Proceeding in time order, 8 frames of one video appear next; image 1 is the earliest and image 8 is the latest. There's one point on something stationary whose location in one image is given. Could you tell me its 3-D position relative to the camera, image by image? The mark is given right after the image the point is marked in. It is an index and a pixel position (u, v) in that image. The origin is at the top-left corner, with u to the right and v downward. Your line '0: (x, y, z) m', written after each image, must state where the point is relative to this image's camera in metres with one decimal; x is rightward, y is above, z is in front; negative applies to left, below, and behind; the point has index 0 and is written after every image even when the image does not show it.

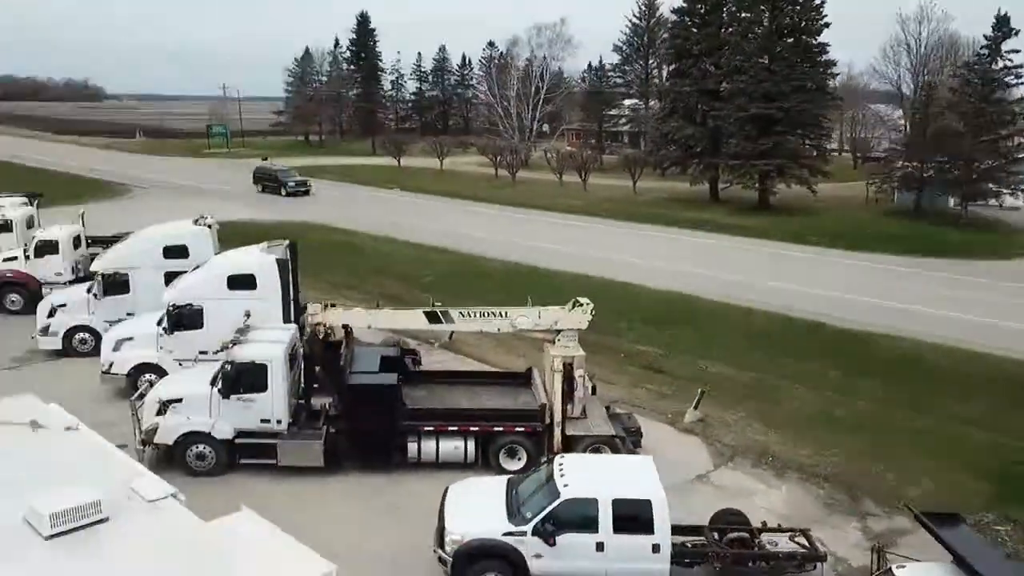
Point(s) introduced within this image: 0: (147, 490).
0: (-3.7, -2.1, +8.2) m
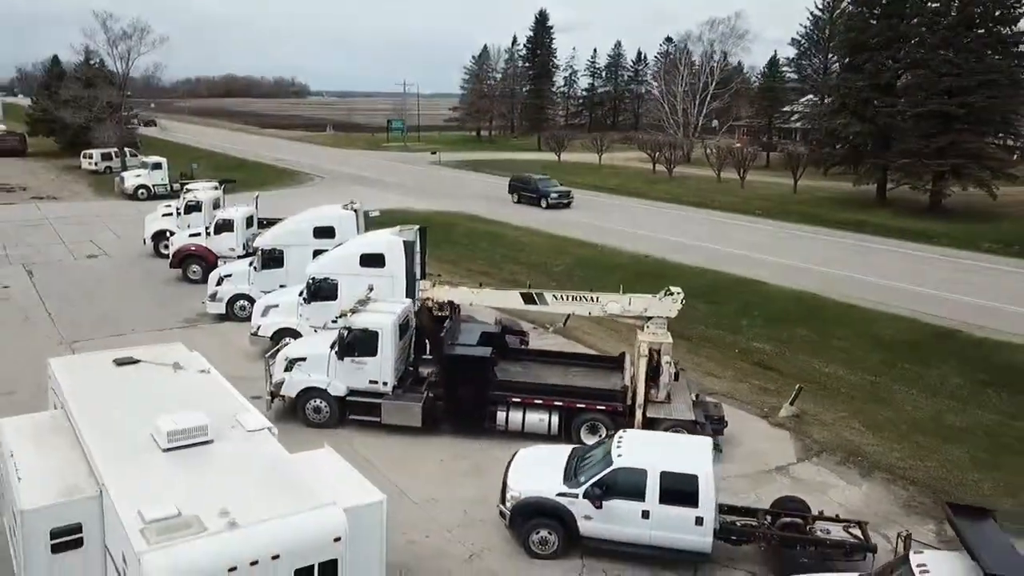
0: (-3.3, -1.6, +9.9) m
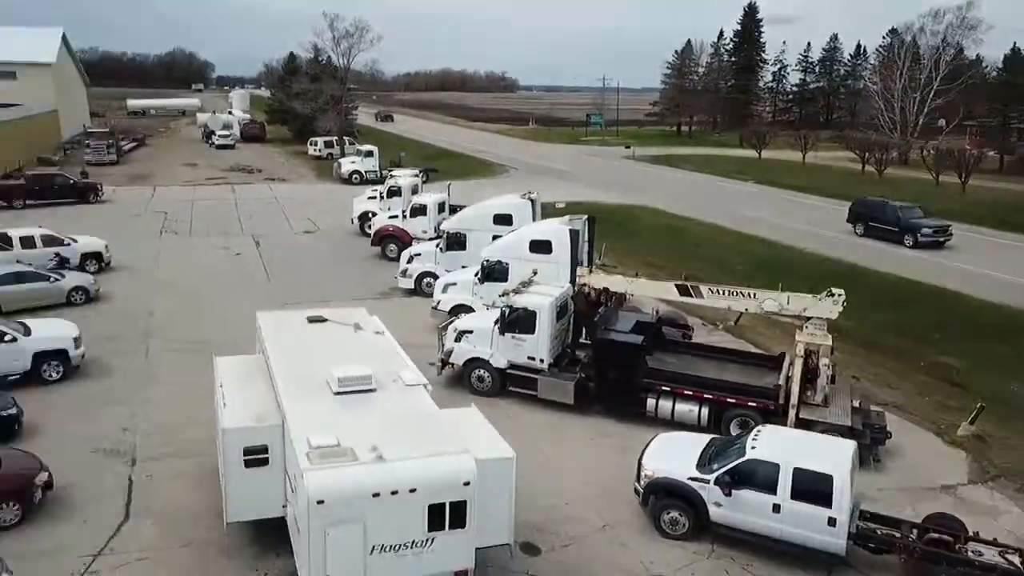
0: (-1.5, -1.2, +11.3) m
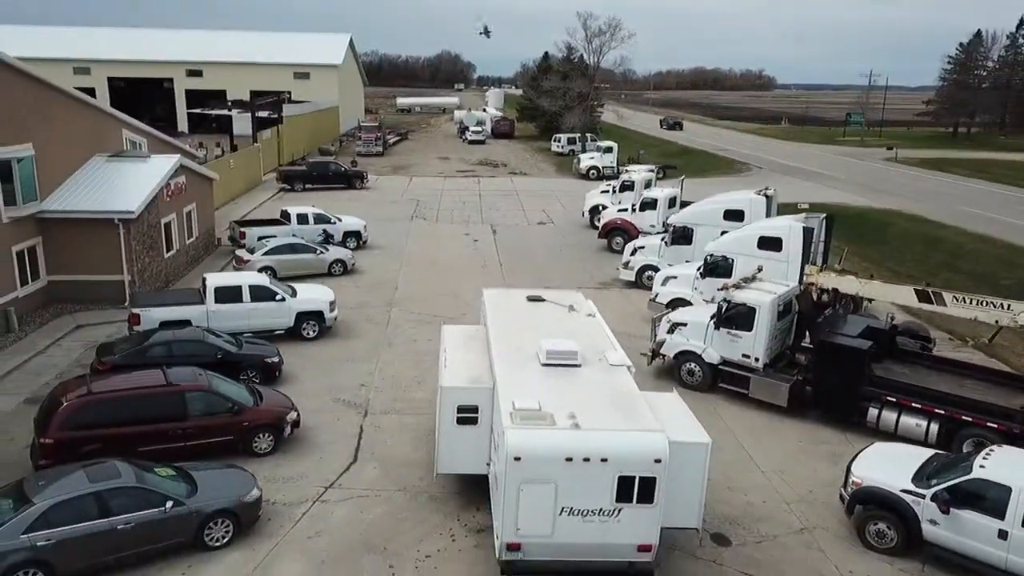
0: (+1.5, -1.0, +11.6) m
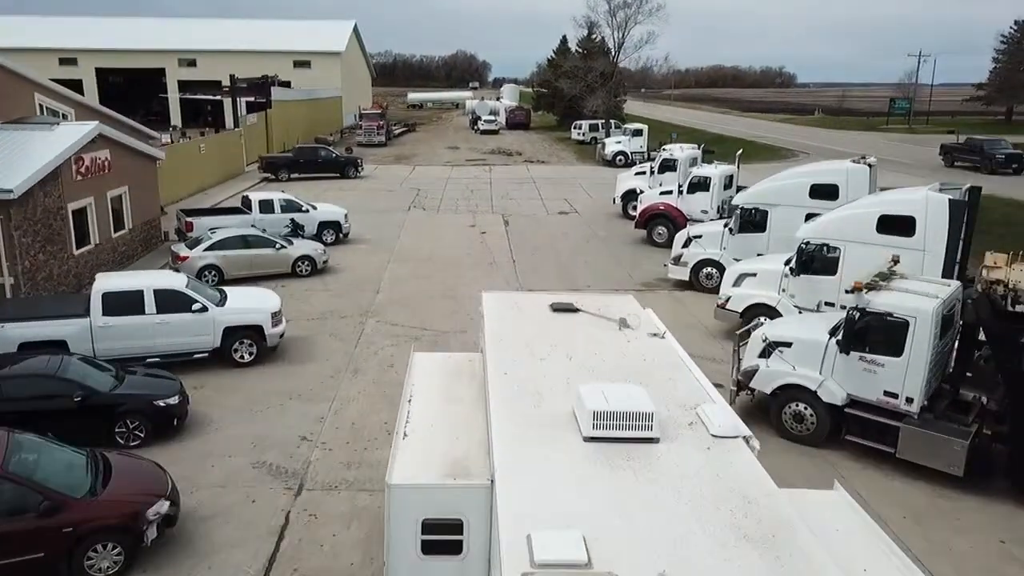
0: (+1.6, -1.0, +6.3) m
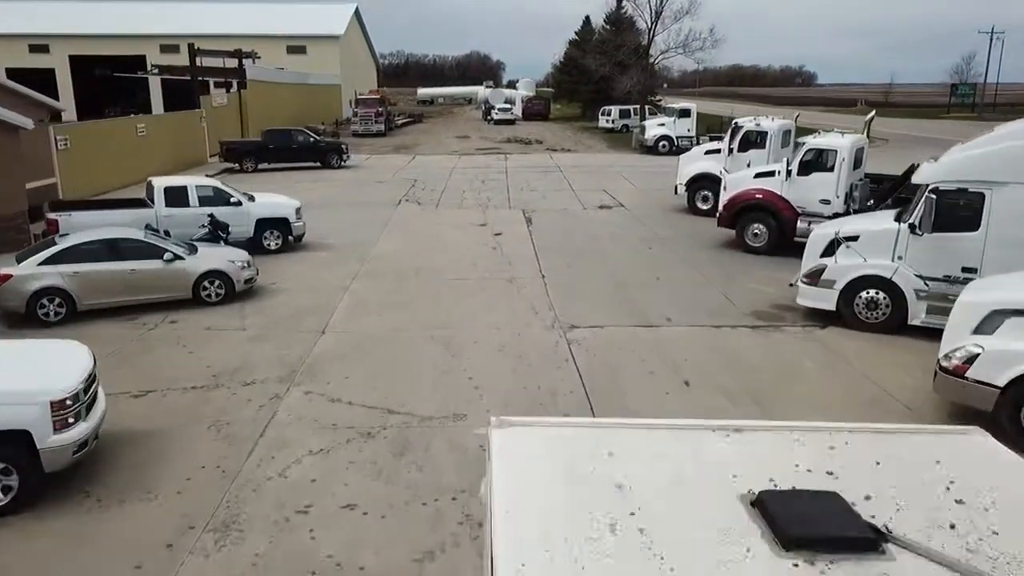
0: (+1.8, -1.5, -0.7) m
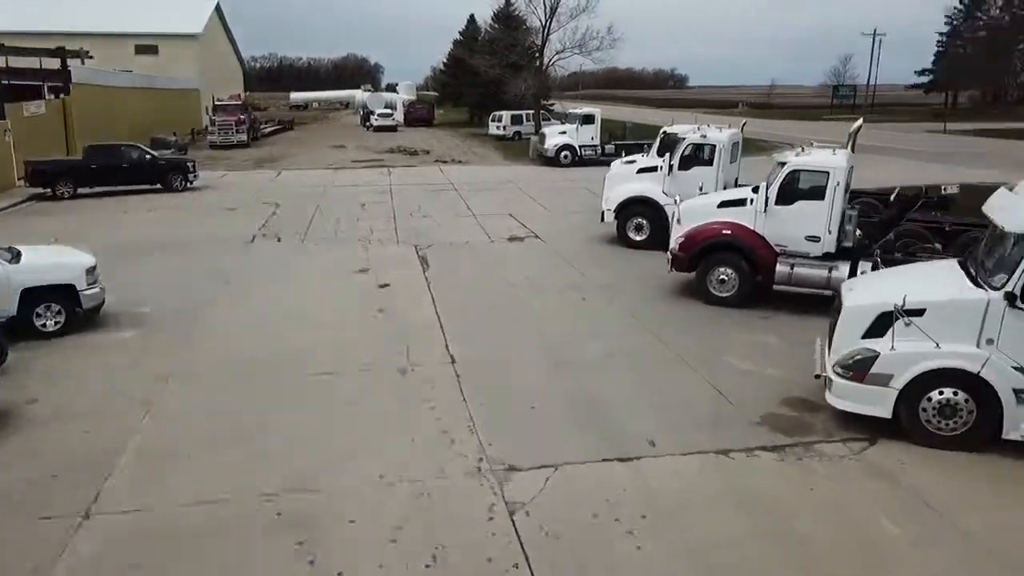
0: (+2.6, -2.4, -4.5) m
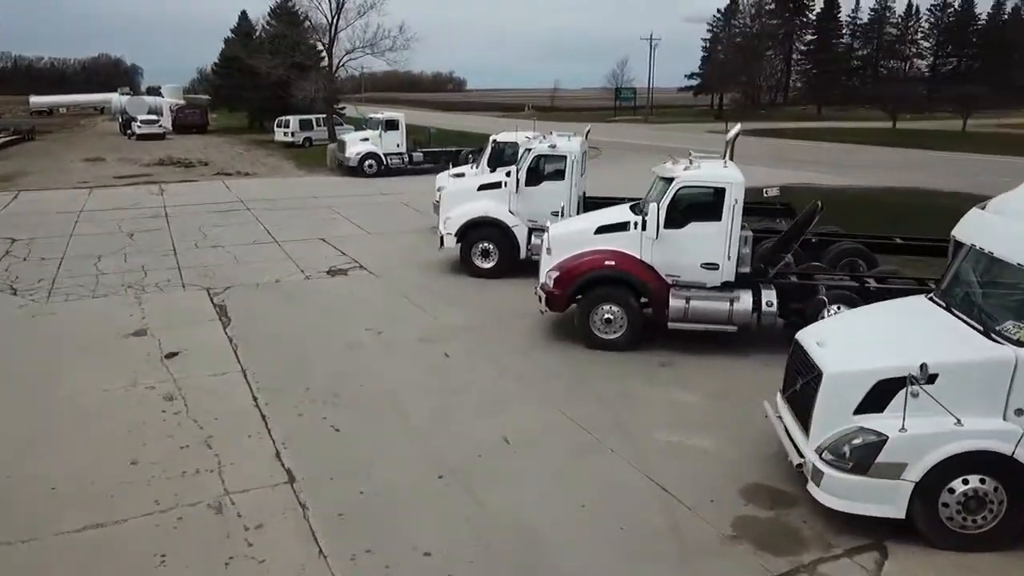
0: (+5.0, -2.7, -6.1) m
